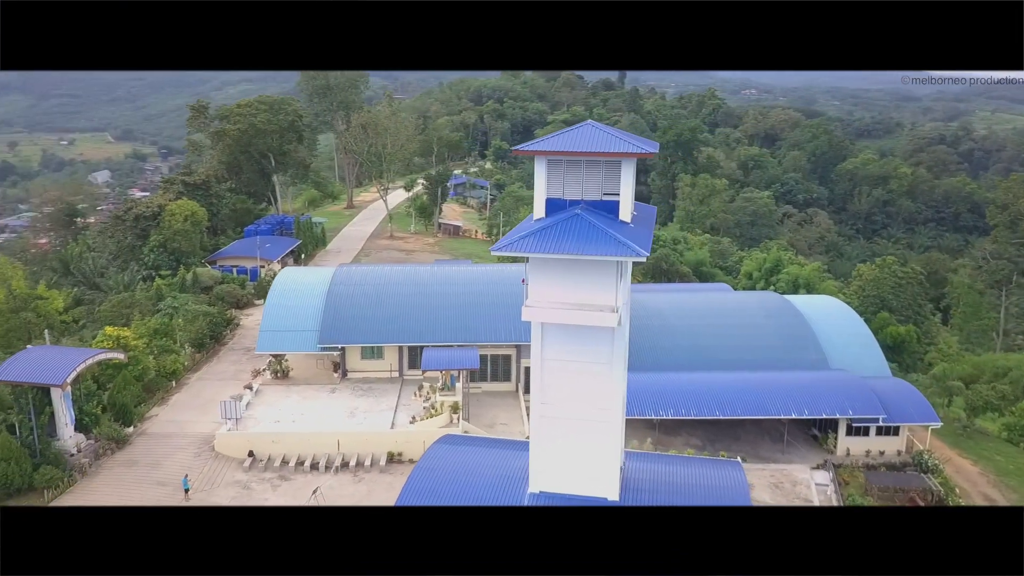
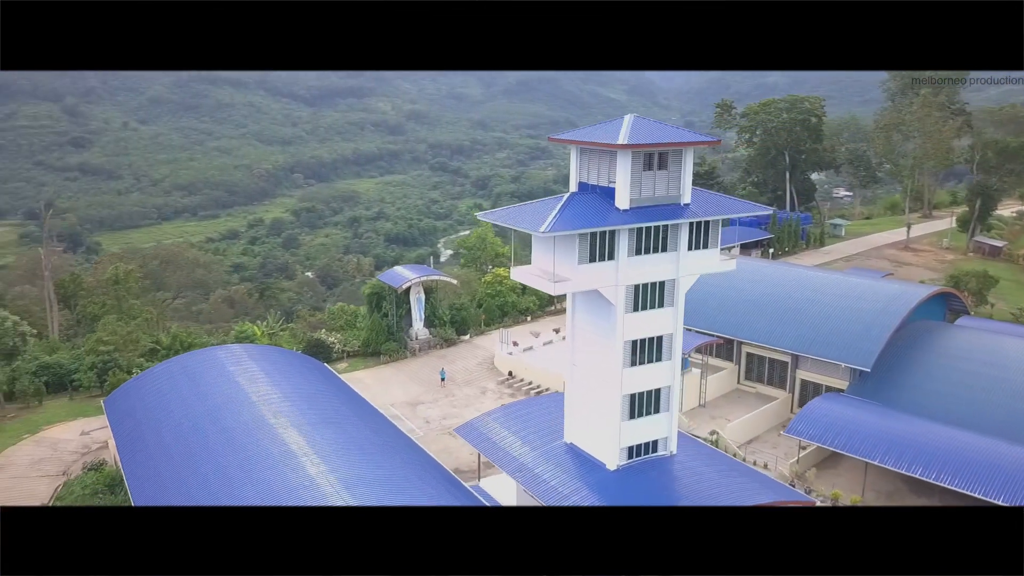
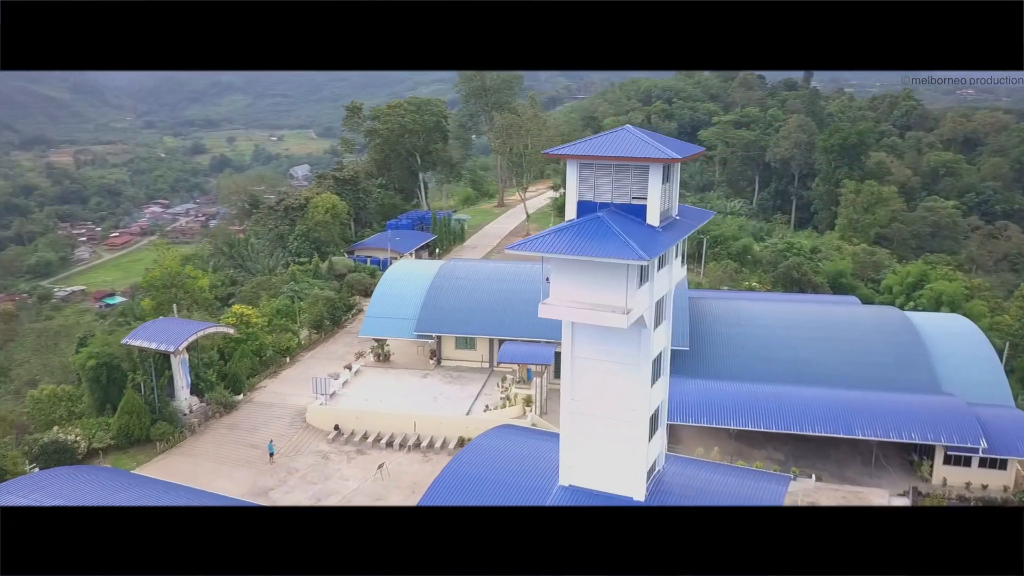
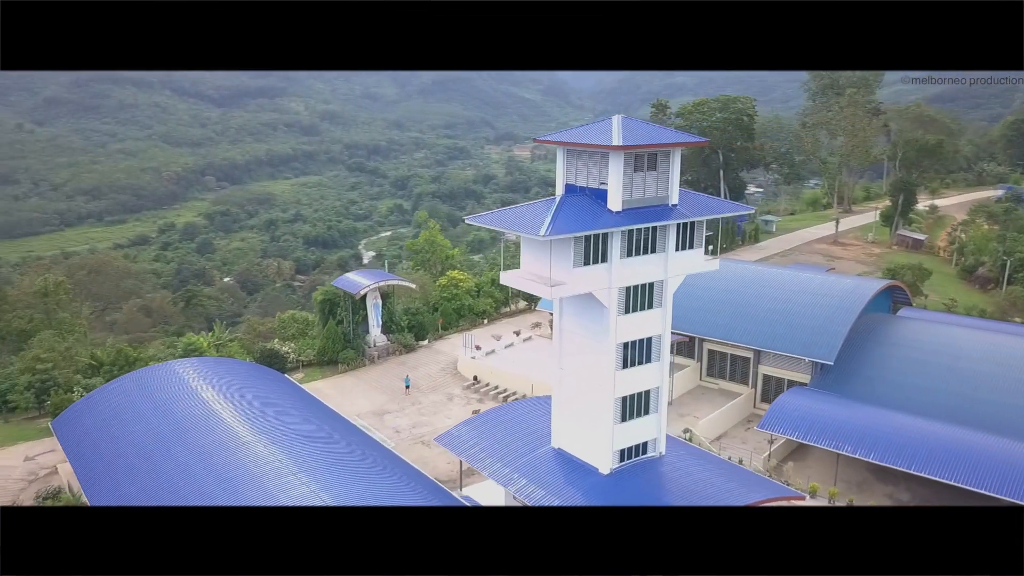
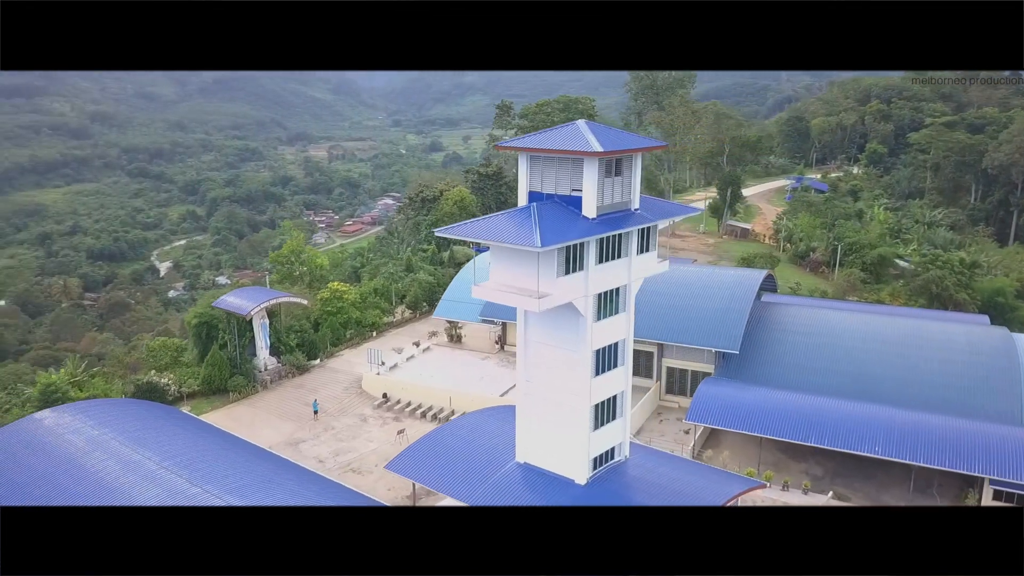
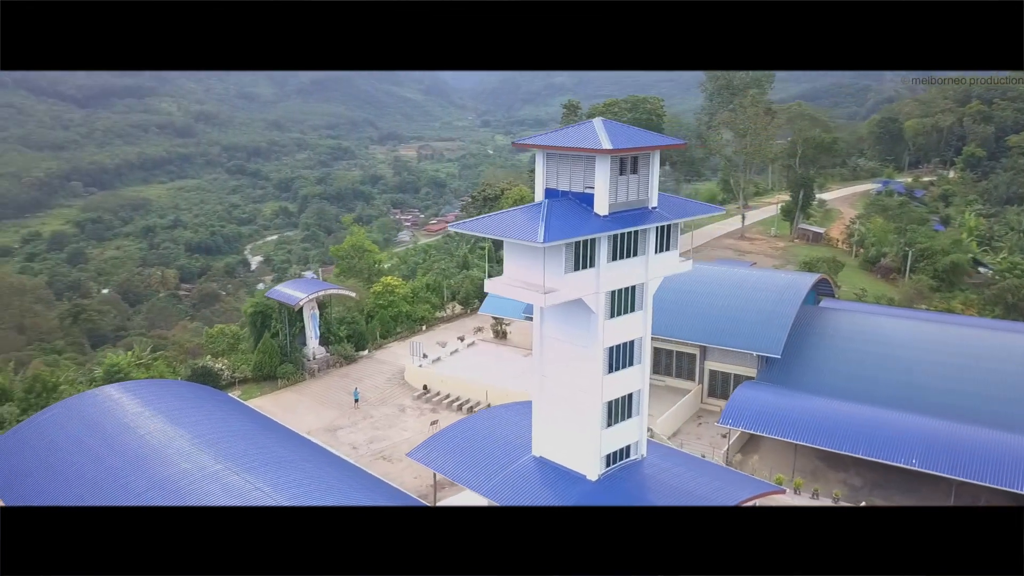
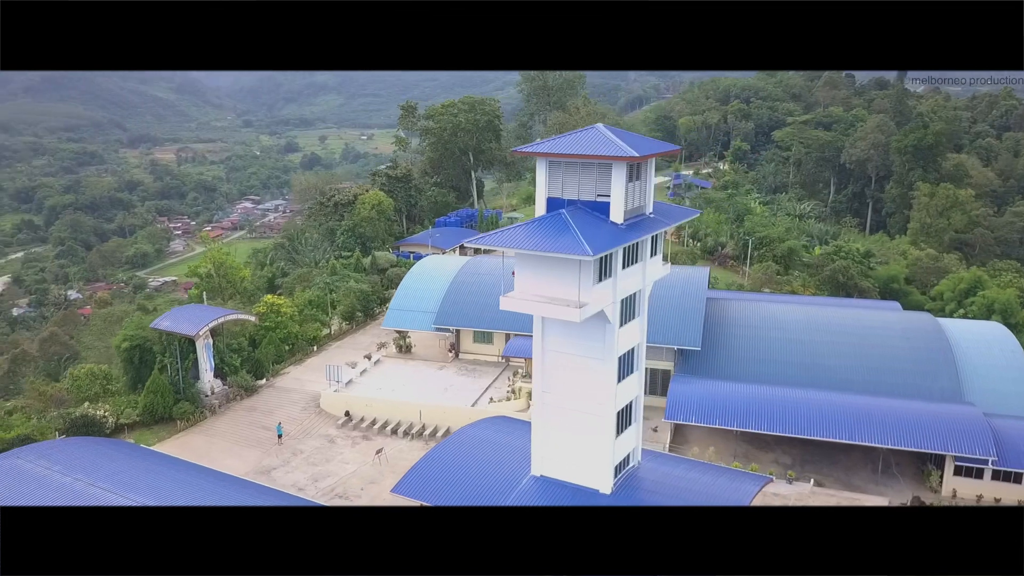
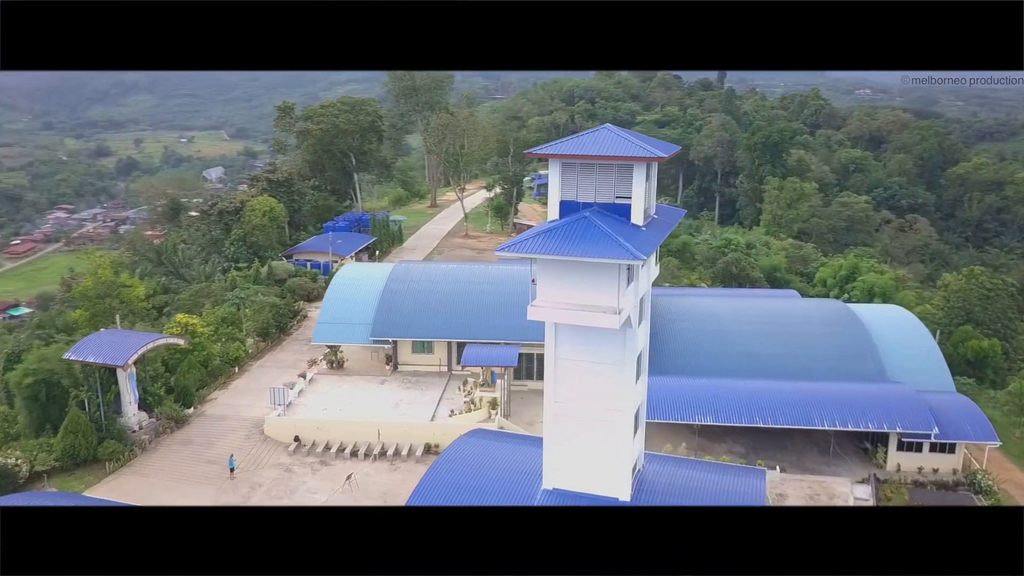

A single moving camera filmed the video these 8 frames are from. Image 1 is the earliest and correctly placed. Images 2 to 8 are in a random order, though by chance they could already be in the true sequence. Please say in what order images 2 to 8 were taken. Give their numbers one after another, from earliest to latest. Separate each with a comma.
8, 3, 7, 5, 6, 4, 2
